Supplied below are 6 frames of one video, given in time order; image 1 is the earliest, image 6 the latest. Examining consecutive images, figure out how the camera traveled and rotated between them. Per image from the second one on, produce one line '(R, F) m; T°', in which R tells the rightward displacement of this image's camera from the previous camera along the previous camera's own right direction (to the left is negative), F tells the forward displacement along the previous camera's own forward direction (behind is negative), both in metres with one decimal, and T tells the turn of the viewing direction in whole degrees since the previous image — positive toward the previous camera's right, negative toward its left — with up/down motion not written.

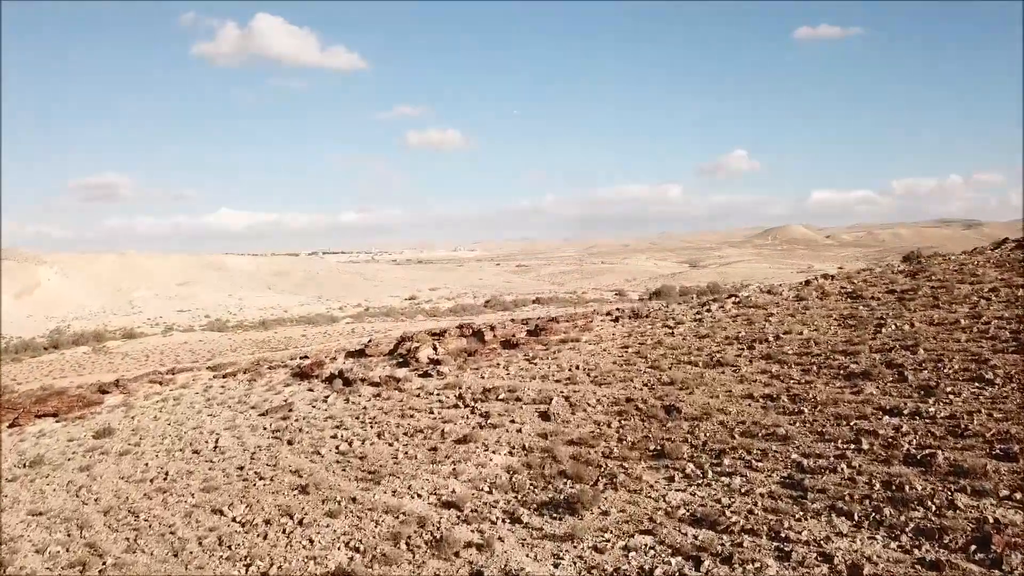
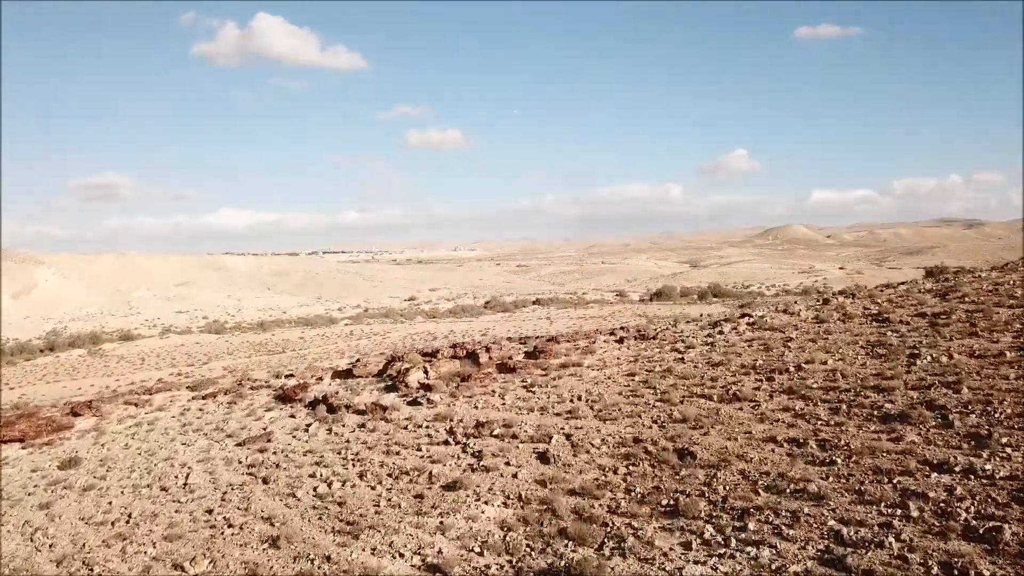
(0.0, +0.4) m; 0°
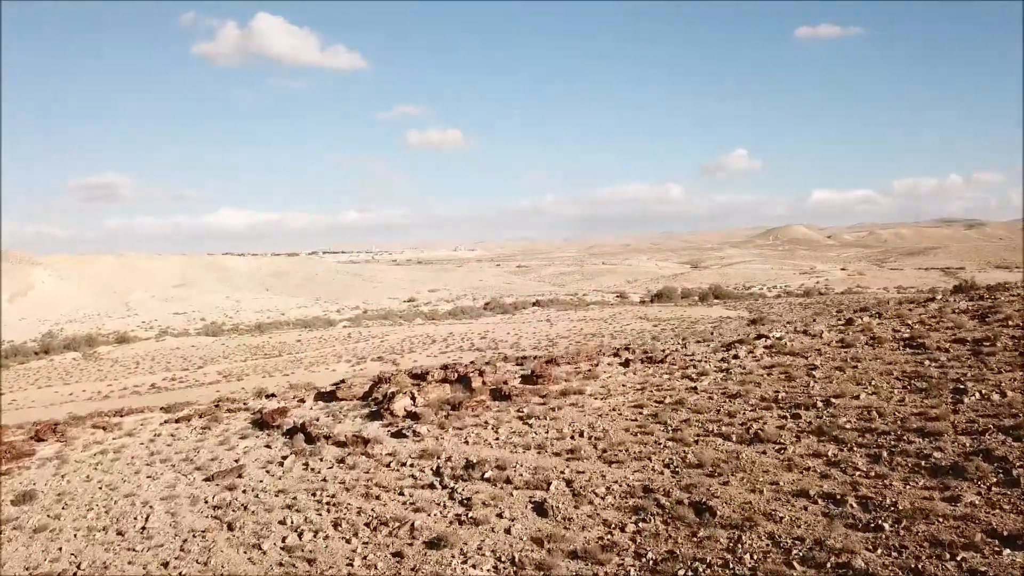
(0.0, +0.5) m; 0°
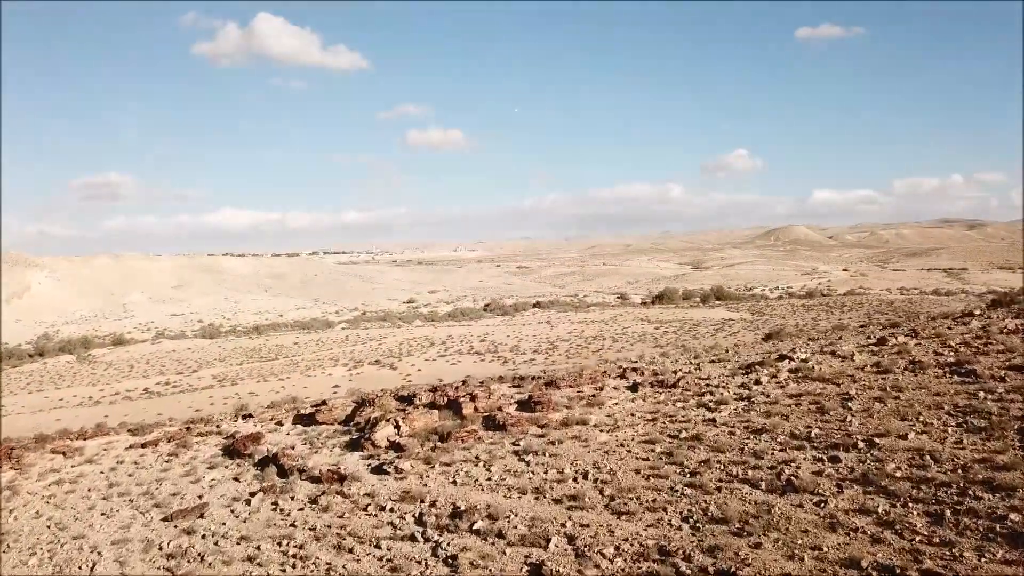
(0.0, +0.5) m; 0°
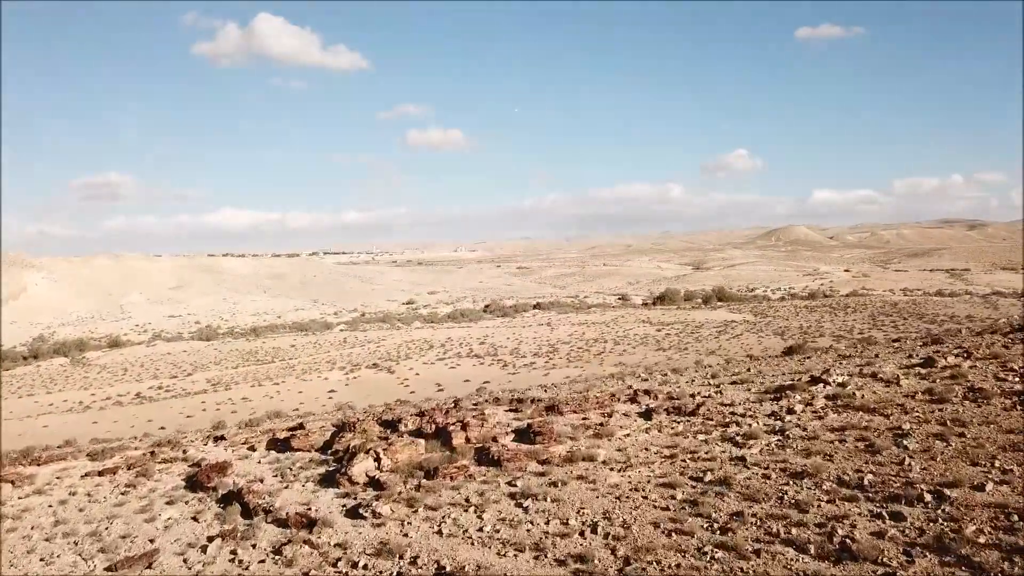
(0.0, +0.6) m; 0°
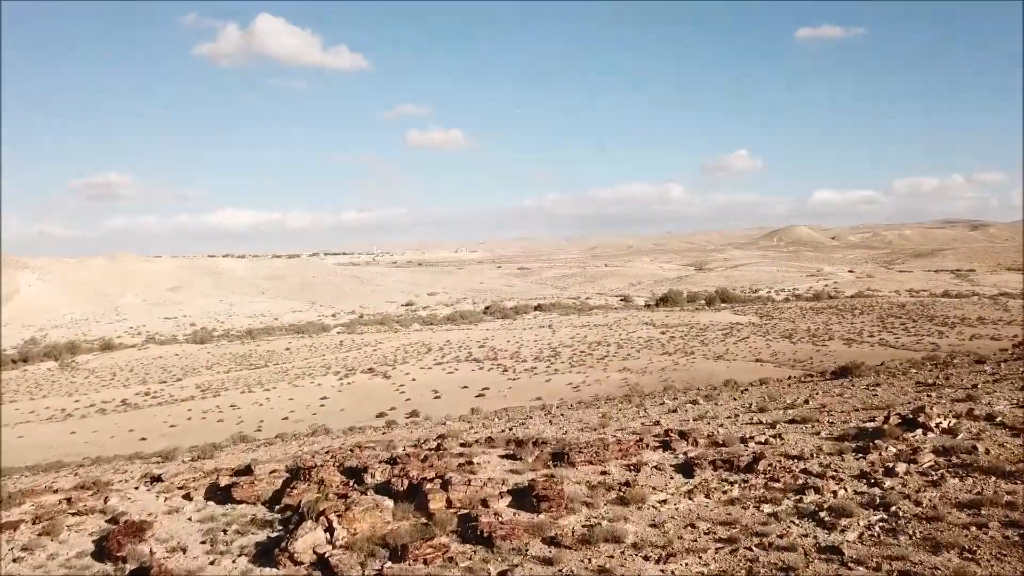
(0.0, +1.0) m; 0°
